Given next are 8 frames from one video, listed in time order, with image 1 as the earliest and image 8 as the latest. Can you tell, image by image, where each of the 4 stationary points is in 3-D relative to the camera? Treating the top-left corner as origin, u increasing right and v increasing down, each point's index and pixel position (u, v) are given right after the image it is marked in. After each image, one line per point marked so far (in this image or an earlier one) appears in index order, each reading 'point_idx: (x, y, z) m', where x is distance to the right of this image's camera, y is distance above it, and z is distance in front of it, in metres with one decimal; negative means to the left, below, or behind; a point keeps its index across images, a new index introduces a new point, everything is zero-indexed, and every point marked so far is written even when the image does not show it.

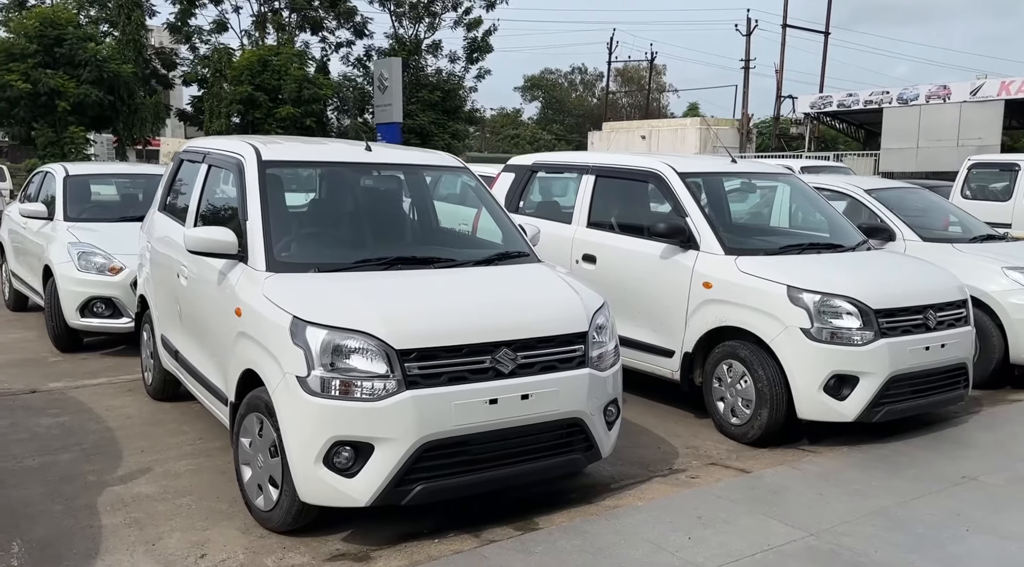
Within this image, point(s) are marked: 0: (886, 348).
0: (+2.2, -0.4, +4.9) m
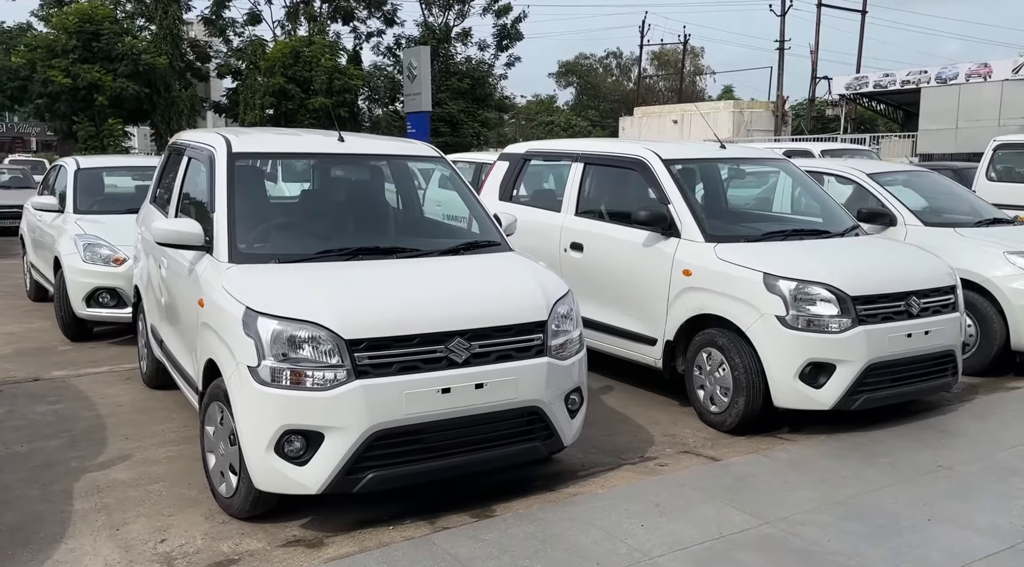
0: (+2.0, -0.3, +4.8) m
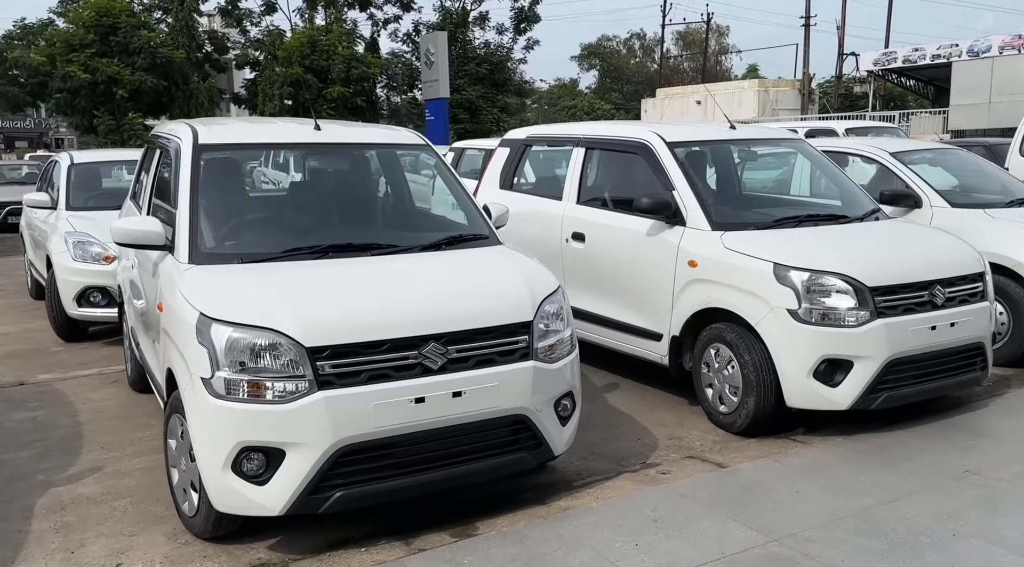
0: (+2.0, -0.2, +4.5) m
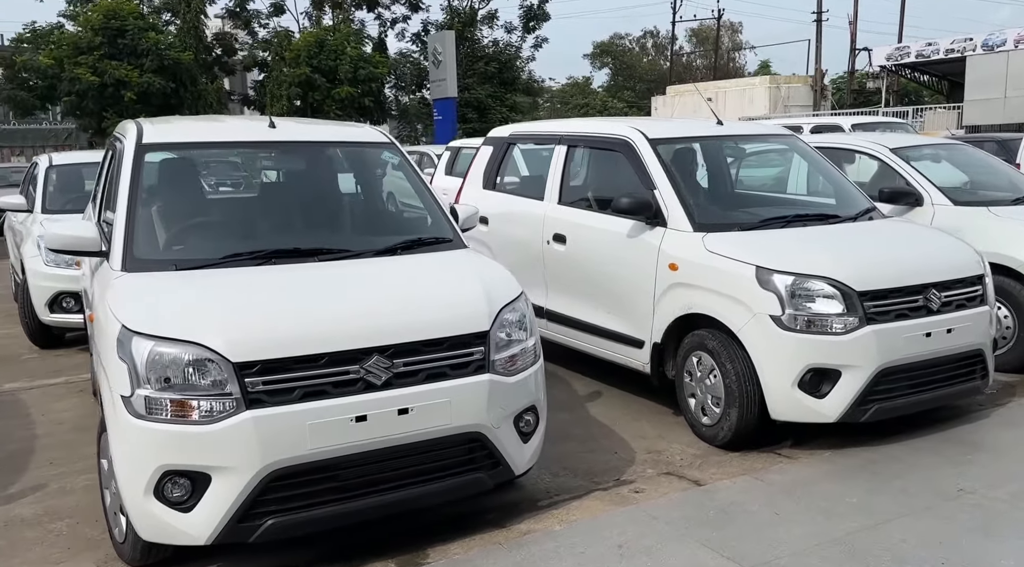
0: (+1.8, -0.3, +4.2) m
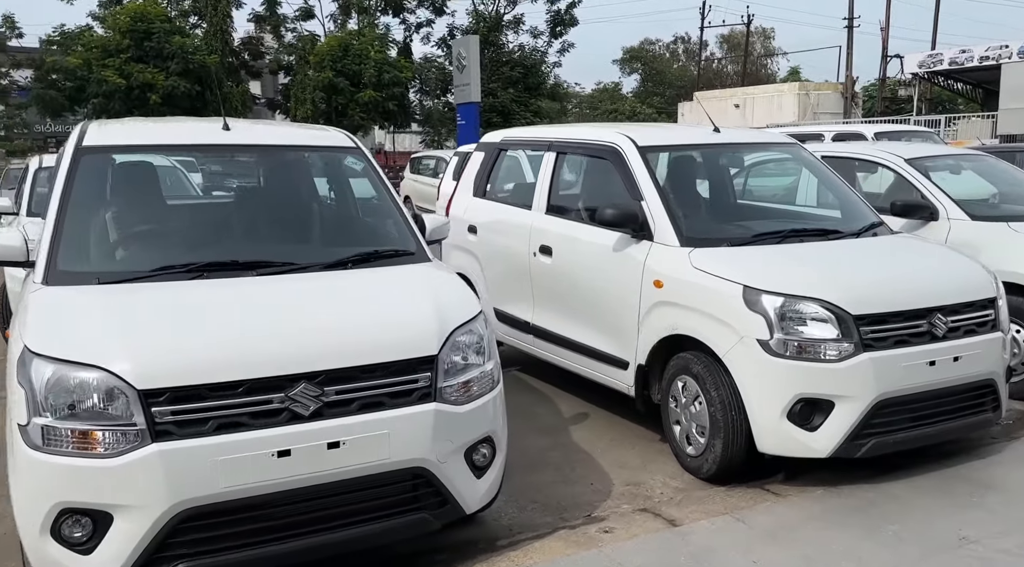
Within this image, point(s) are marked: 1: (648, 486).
0: (+1.6, -0.4, +3.8) m
1: (+0.7, -1.0, +4.2) m
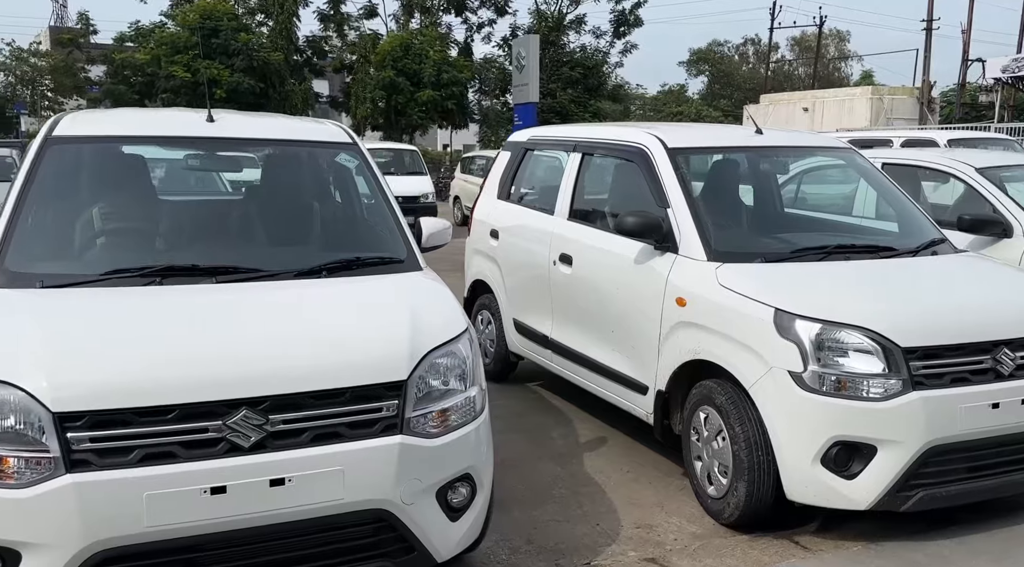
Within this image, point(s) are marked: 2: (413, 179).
0: (+1.6, -0.5, +3.3) m
1: (+0.7, -1.1, +3.7) m
2: (-1.9, +2.0, +16.3) m
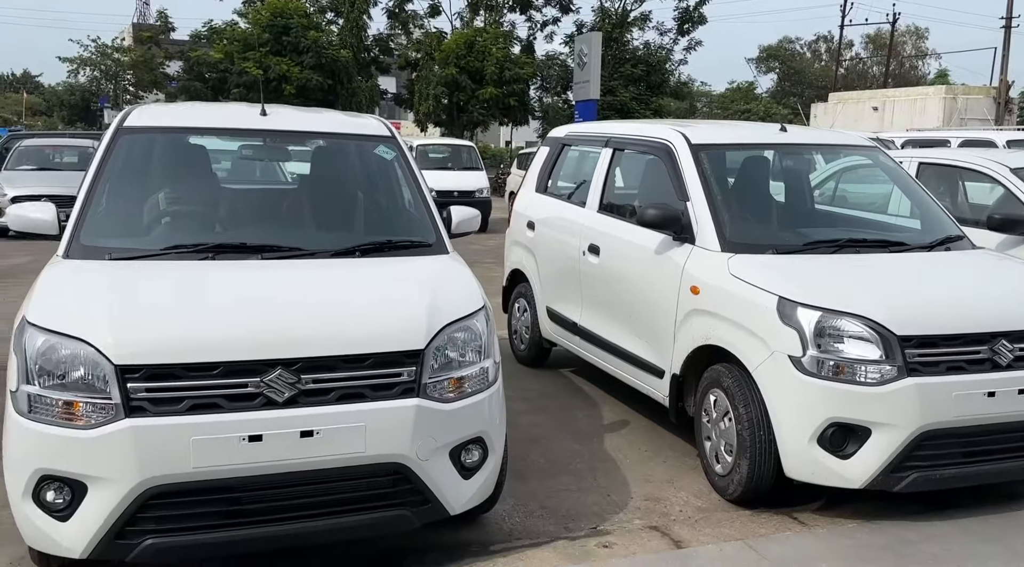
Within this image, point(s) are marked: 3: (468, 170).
0: (+1.6, -0.4, +3.4) m
1: (+0.7, -1.0, +4.0) m
2: (-0.9, +2.2, +16.7) m
3: (-0.9, +2.3, +17.0) m
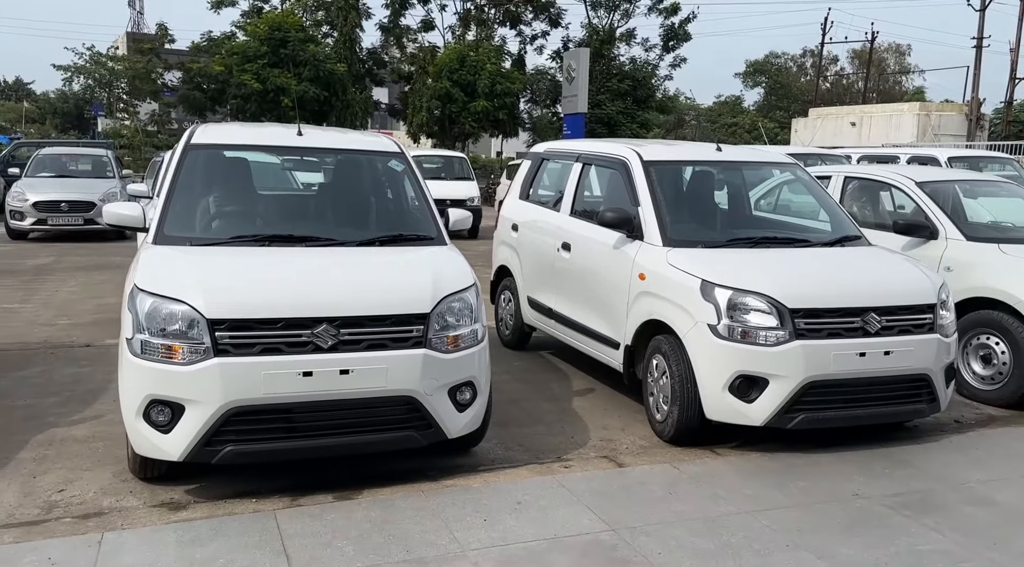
0: (+1.6, -0.4, +4.5) m
1: (+0.6, -1.0, +5.0) m
2: (-1.1, +2.1, +17.8) m
3: (-1.1, +2.2, +18.0) m
